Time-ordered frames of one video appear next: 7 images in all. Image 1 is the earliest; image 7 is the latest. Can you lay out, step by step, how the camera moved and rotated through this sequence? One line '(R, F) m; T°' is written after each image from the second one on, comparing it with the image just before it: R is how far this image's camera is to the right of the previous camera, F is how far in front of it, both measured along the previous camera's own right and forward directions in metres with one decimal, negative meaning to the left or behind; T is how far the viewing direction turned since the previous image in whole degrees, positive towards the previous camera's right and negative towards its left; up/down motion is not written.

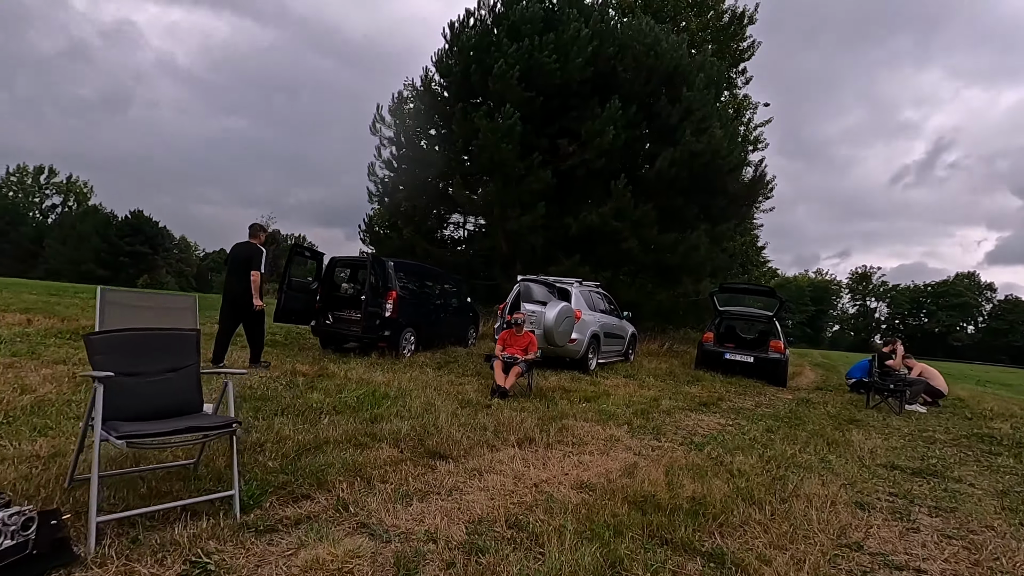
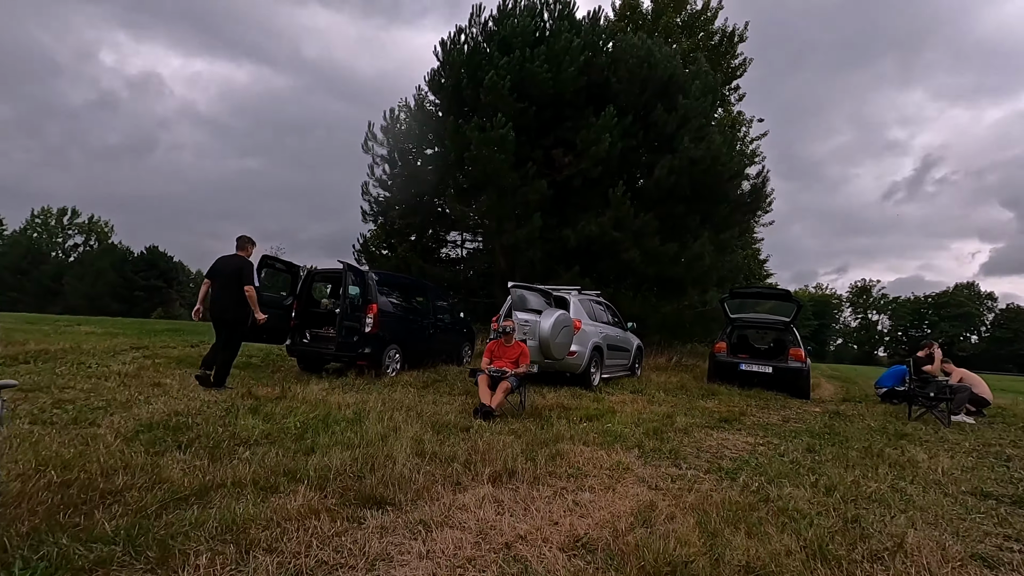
(+0.2, +0.9) m; 0°
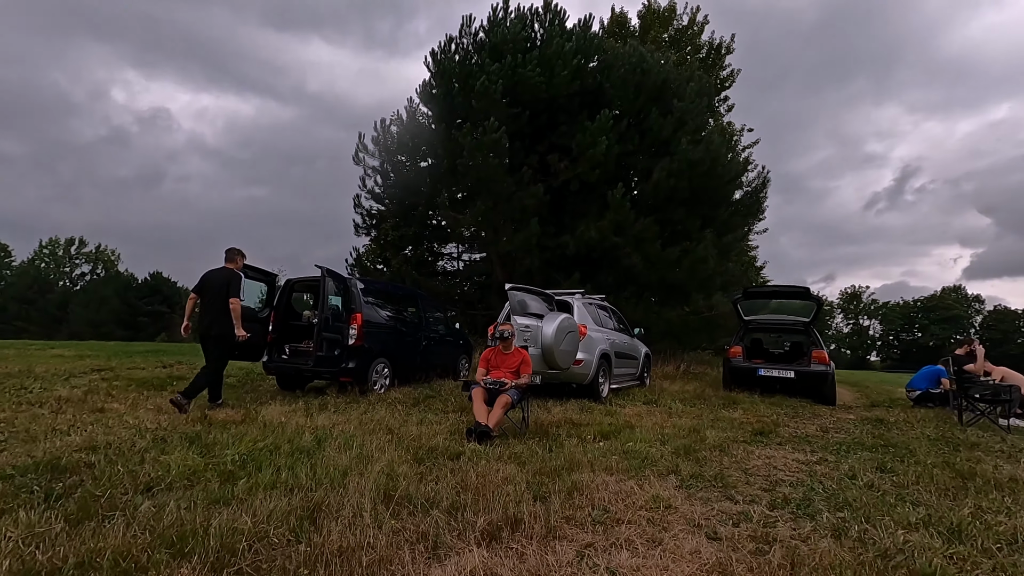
(0.0, +0.8) m; 0°
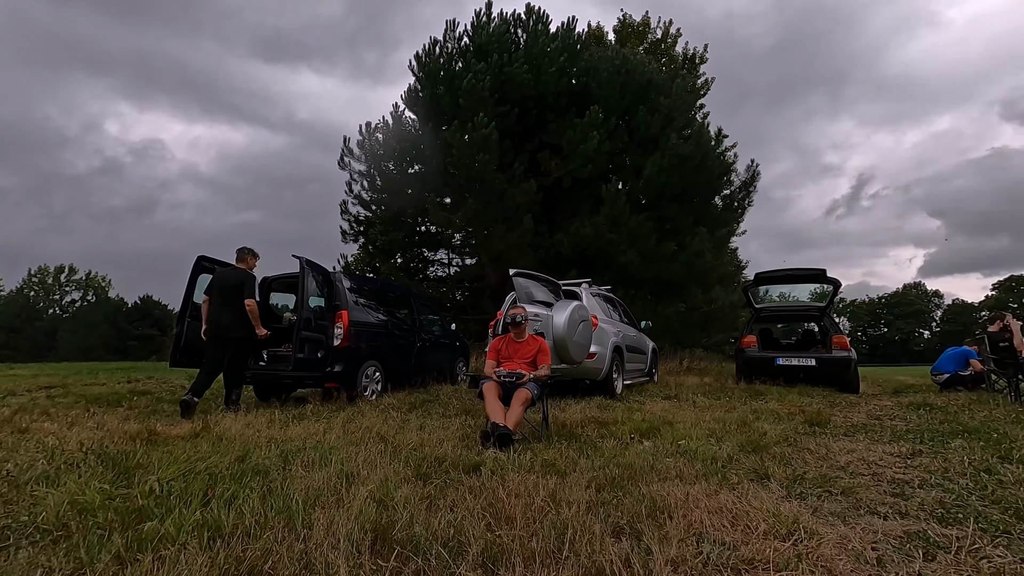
(-0.2, +0.8) m; +1°
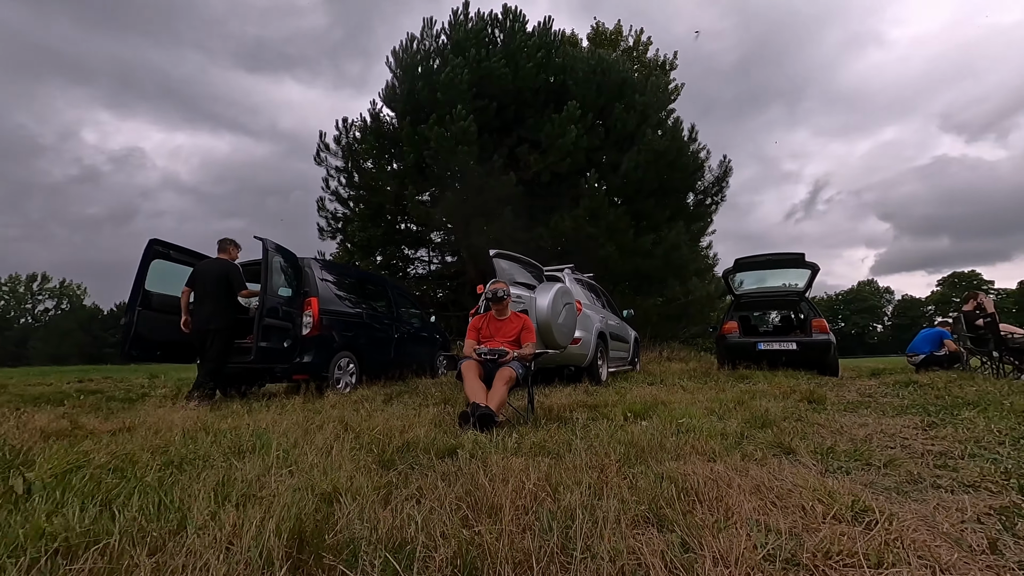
(0.0, +0.4) m; +2°
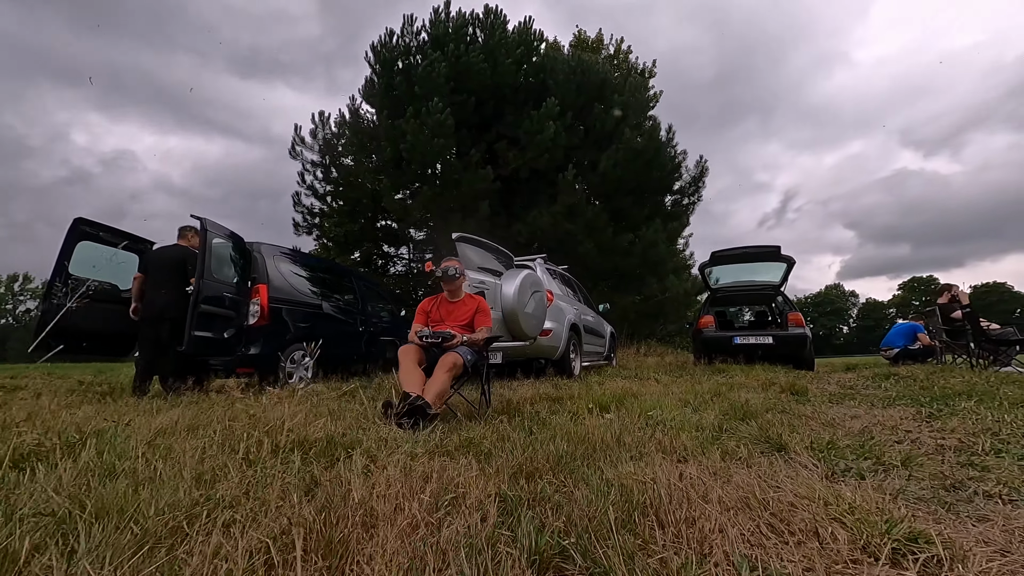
(+0.2, +0.5) m; +2°
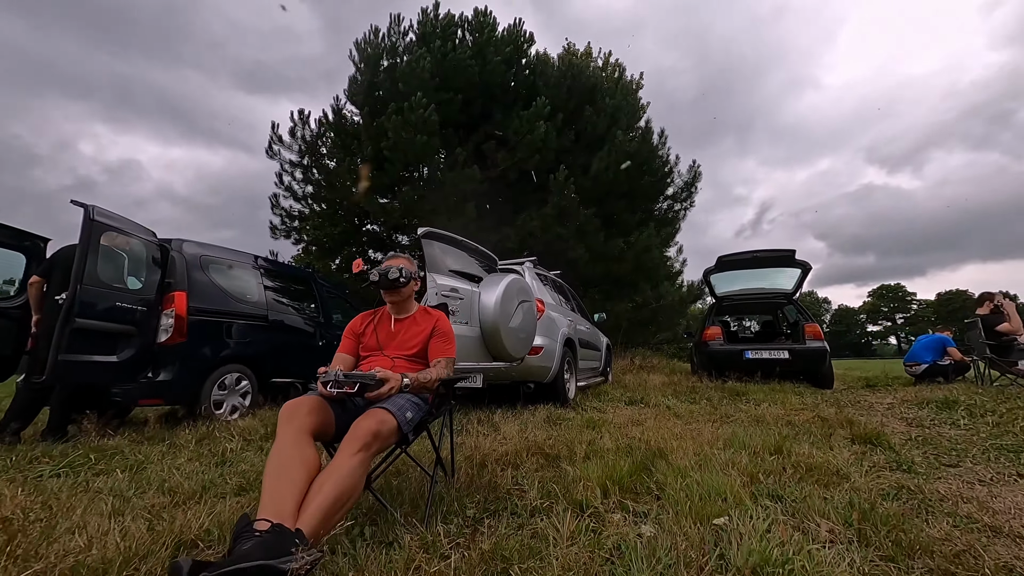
(+0.1, +1.2) m; +1°
